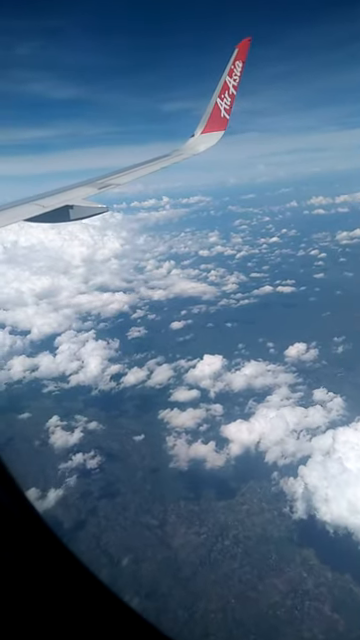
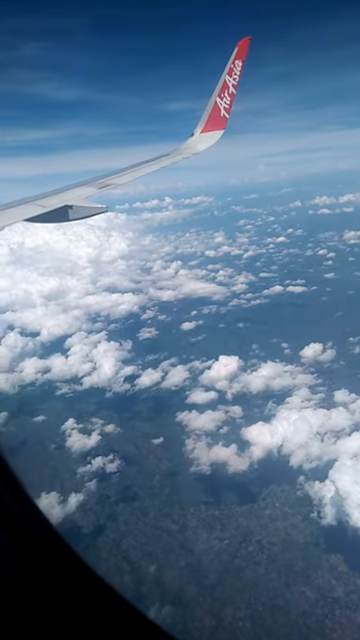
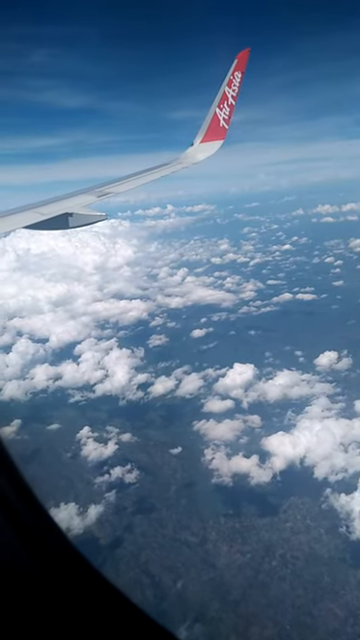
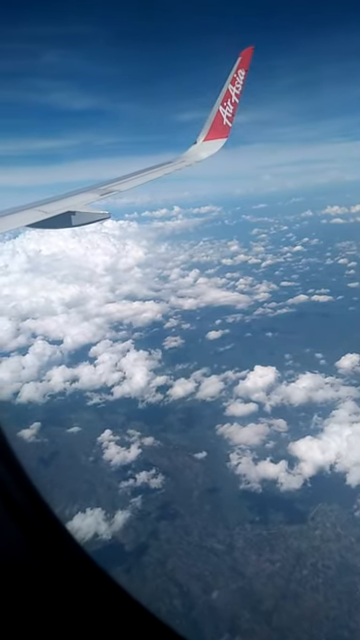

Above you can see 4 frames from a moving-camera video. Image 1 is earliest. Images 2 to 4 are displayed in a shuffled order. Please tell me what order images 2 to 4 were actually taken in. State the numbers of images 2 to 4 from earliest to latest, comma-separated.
2, 3, 4
